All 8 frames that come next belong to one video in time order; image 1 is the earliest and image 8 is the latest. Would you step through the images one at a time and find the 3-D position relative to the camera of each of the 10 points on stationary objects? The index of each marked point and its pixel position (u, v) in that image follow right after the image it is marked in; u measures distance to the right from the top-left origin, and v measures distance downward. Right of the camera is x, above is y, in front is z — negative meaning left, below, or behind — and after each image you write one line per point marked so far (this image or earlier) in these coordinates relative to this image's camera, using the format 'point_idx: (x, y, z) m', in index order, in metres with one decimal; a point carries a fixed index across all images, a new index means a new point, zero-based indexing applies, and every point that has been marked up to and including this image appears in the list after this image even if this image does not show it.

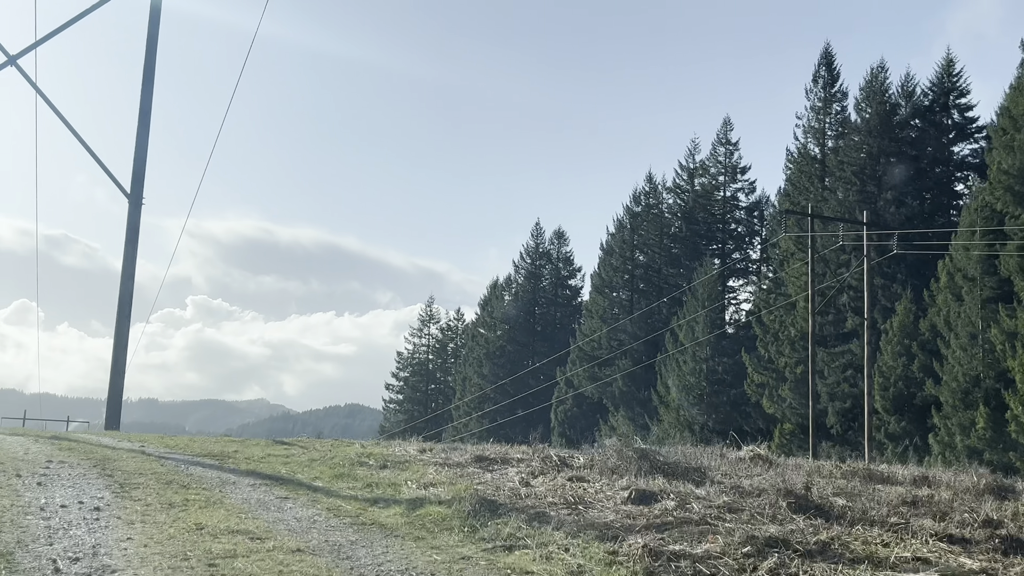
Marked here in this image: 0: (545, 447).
0: (+0.5, -2.5, +16.7) m
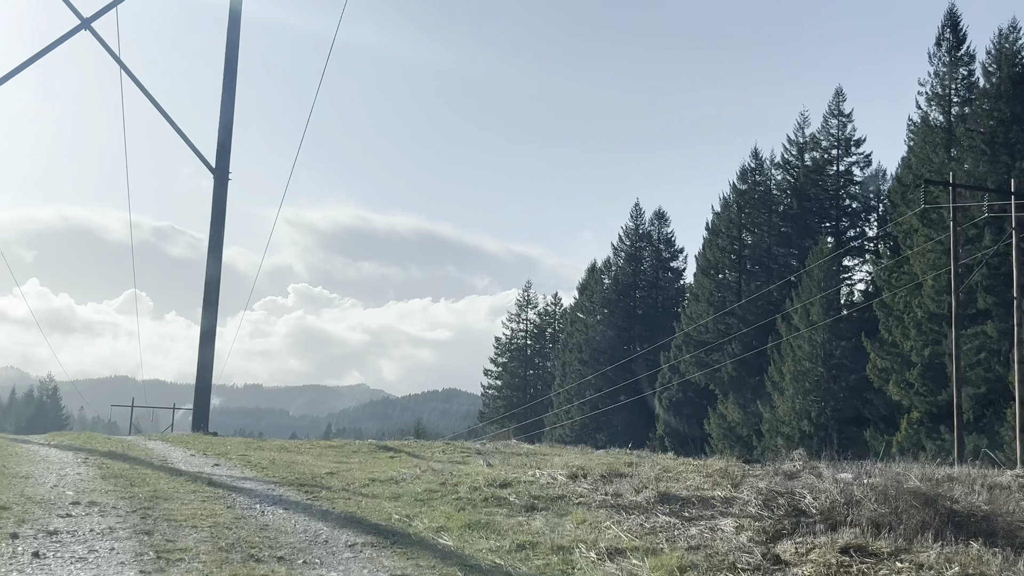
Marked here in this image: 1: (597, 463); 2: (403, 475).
0: (+2.6, -2.2, +12.3) m
1: (+1.3, -2.6, +15.8) m
2: (-1.5, -2.5, +14.5) m
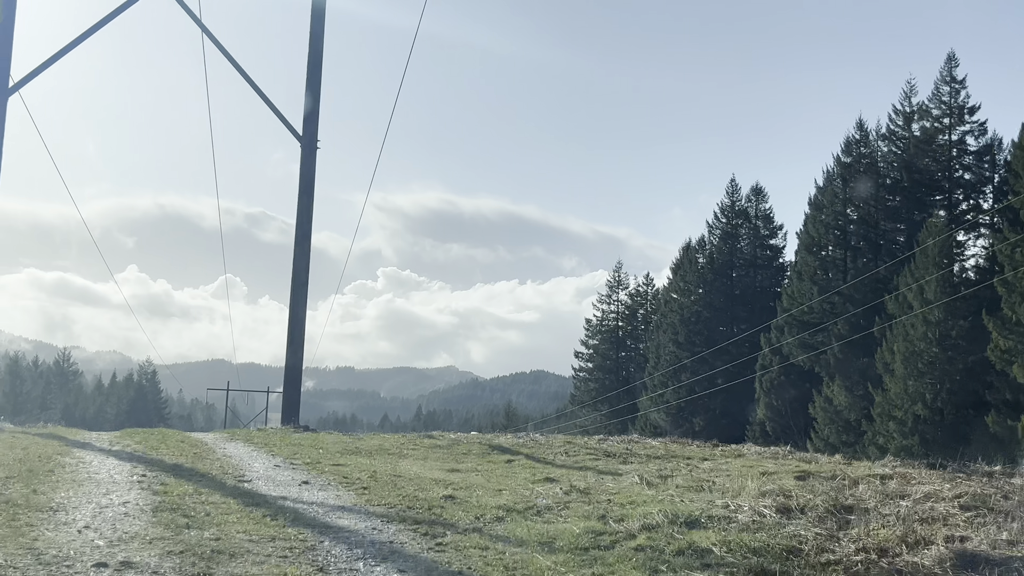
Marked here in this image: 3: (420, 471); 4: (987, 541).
0: (+4.2, -1.9, +8.7) m
1: (+3.2, -2.2, +12.3) m
2: (+0.3, -2.2, +11.2) m
3: (-1.3, -2.5, +14.5) m
4: (+3.4, -1.8, +7.5) m
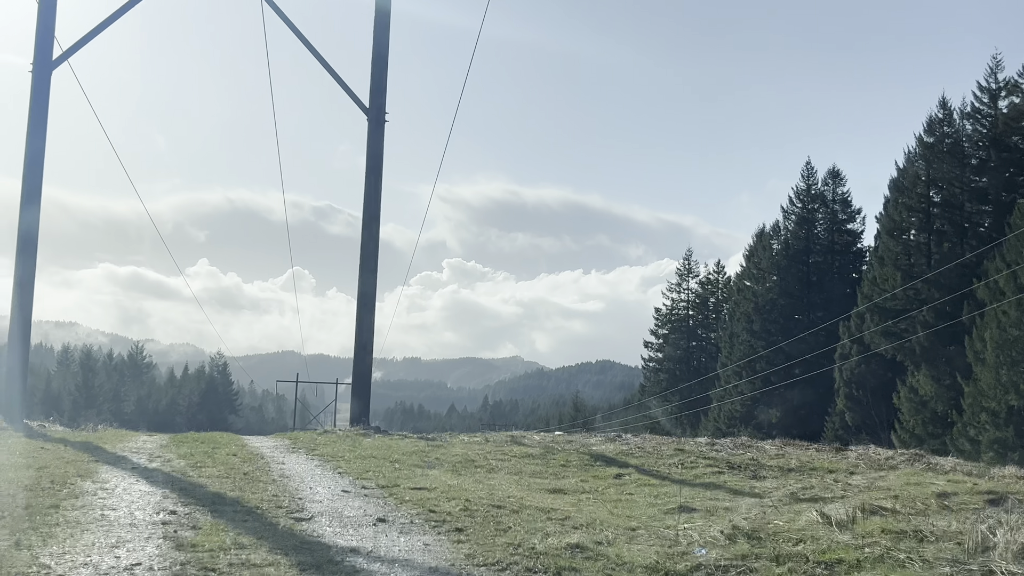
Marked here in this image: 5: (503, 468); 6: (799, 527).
0: (+5.2, -1.6, +5.6) m
1: (+4.4, -2.0, +9.2) m
2: (+1.4, -2.0, +8.3) m
3: (+0.1, -2.3, +11.7) m
4: (+4.3, -1.6, +4.5) m
5: (-0.1, -2.5, +15.0) m
6: (+2.4, -2.0, +8.9) m
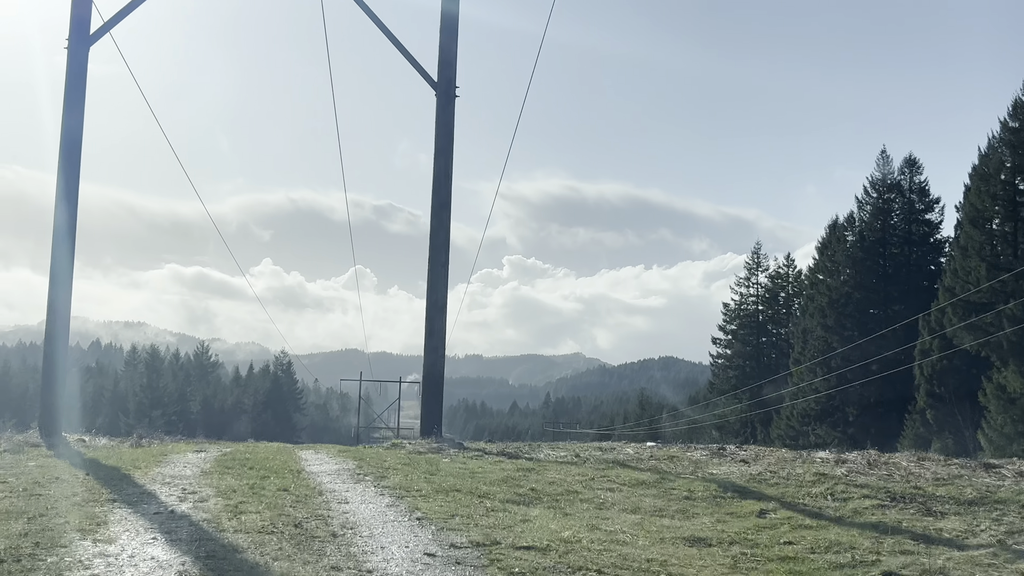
0: (+6.0, -1.5, +2.4) m
1: (+5.3, -1.9, +6.1) m
2: (+2.4, -1.9, +5.3) m
3: (+1.2, -2.2, +8.8) m
4: (+5.0, -1.5, +1.3) m
5: (+1.2, -2.4, +12.1) m
6: (+3.4, -1.9, +5.8) m
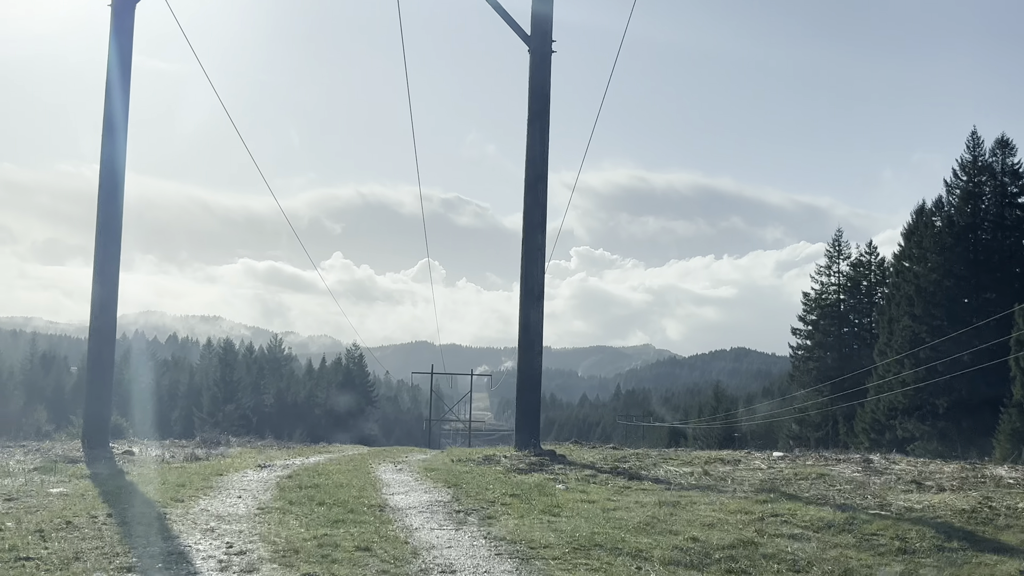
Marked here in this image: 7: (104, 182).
0: (+6.7, -1.4, -1.2) m
1: (+6.3, -1.7, +2.5) m
2: (+3.3, -1.8, +1.9) m
3: (+2.3, -2.1, +5.5) m
4: (+5.6, -1.4, -2.3) m
5: (+2.5, -2.3, +8.8) m
6: (+4.3, -1.8, +2.4) m
7: (-7.6, +2.0, +19.8) m
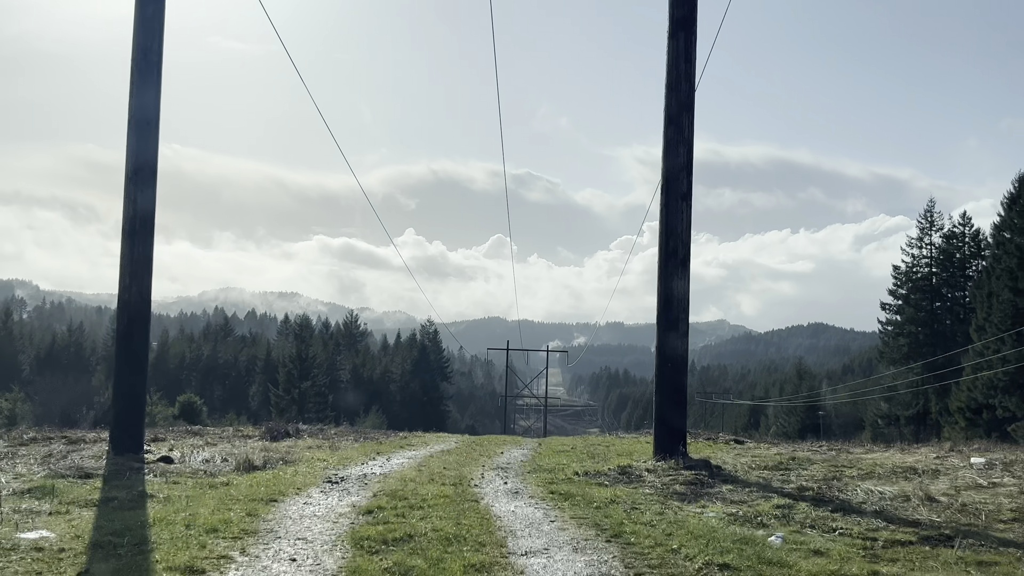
0: (+7.2, -1.3, -6.1) m
1: (+7.1, -1.5, -2.3) m
2: (+4.0, -1.6, -2.7) m
3: (+3.4, -1.8, +0.9) m
4: (+6.1, -1.3, -7.0) m
5: (+3.8, -1.9, +4.2) m
6: (+5.1, -1.6, -2.3) m
7: (-5.6, +2.5, +15.8) m
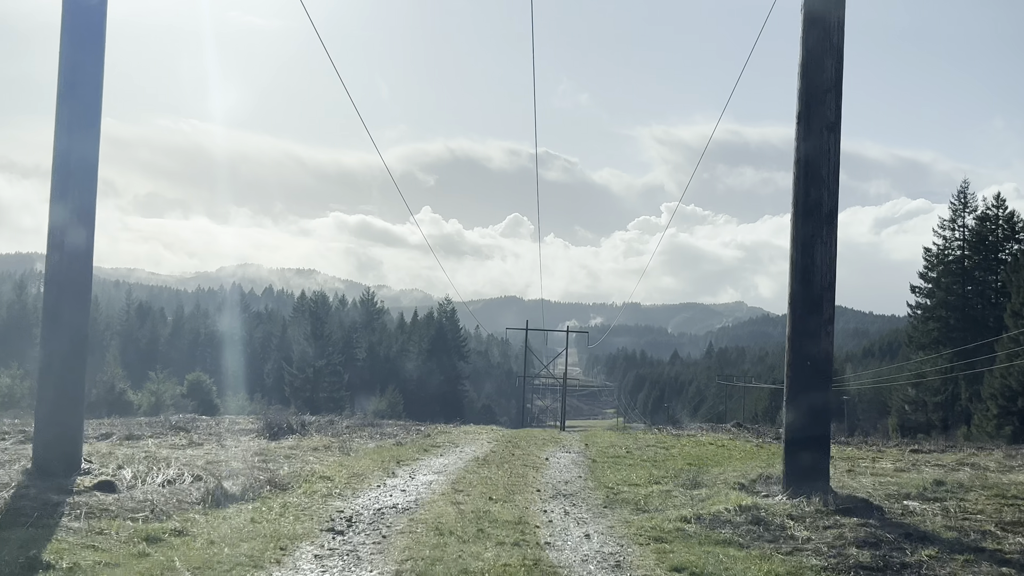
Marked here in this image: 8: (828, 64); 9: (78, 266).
0: (+7.7, -1.4, -10.5) m
1: (+7.6, -1.6, -6.7) m
2: (+4.5, -1.7, -7.0) m
3: (+3.9, -1.8, -3.4) m
4: (+6.5, -1.4, -11.4) m
5: (+4.4, -1.8, -0.1) m
6: (+5.6, -1.6, -6.6) m
7: (-4.8, +2.9, +11.6) m
8: (+3.3, +2.3, +11.1) m
9: (-4.8, +0.3, +11.7) m
